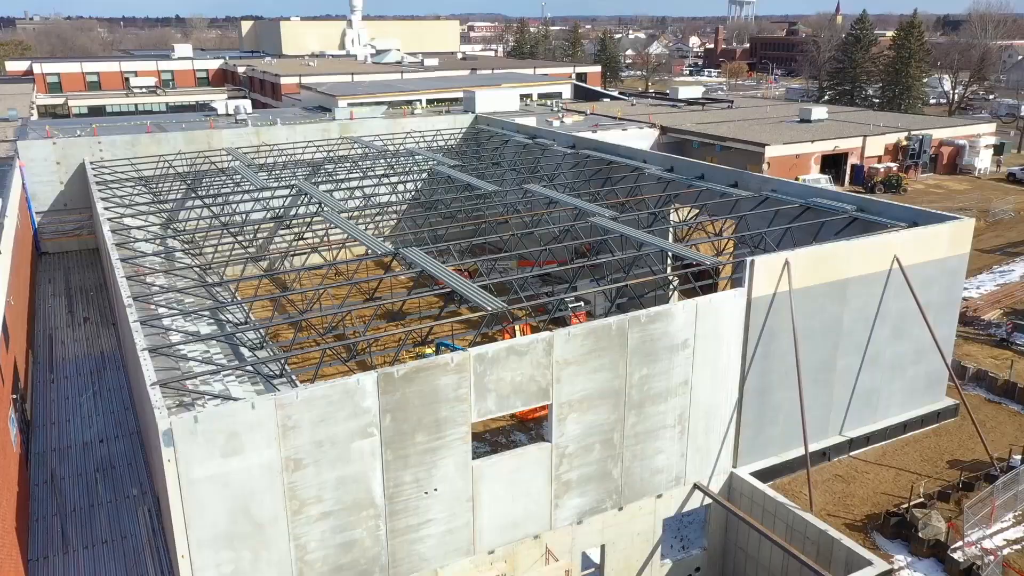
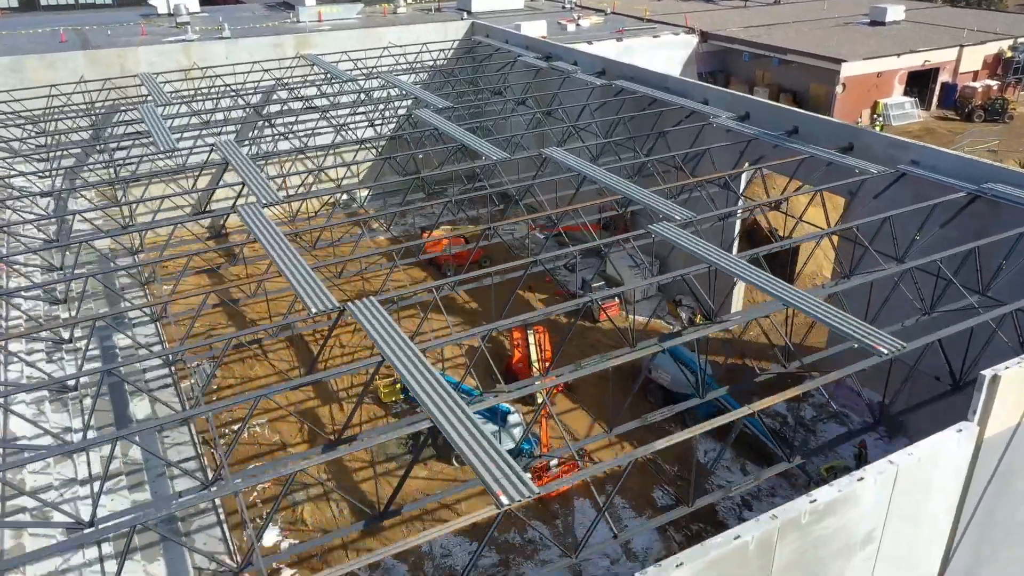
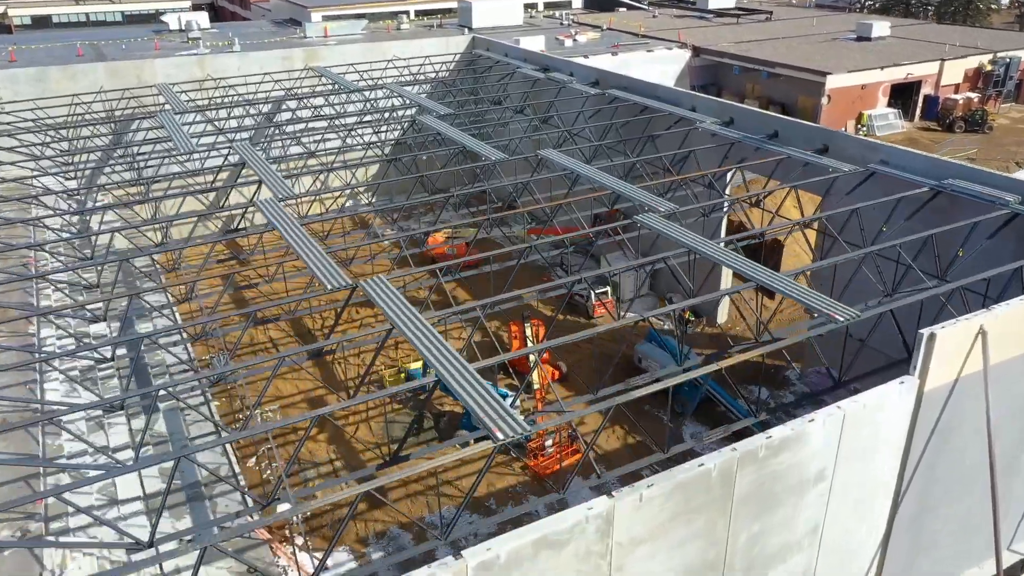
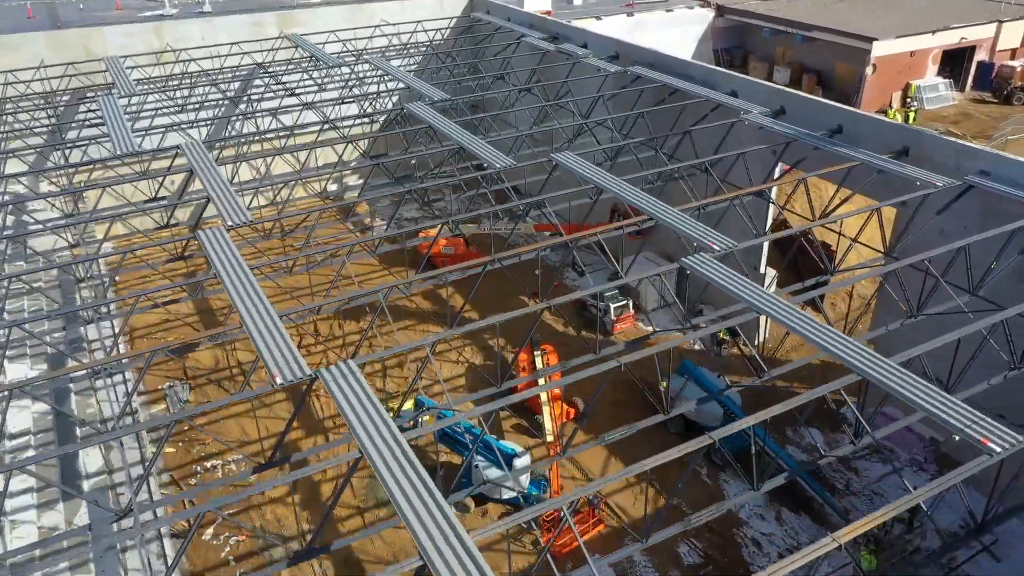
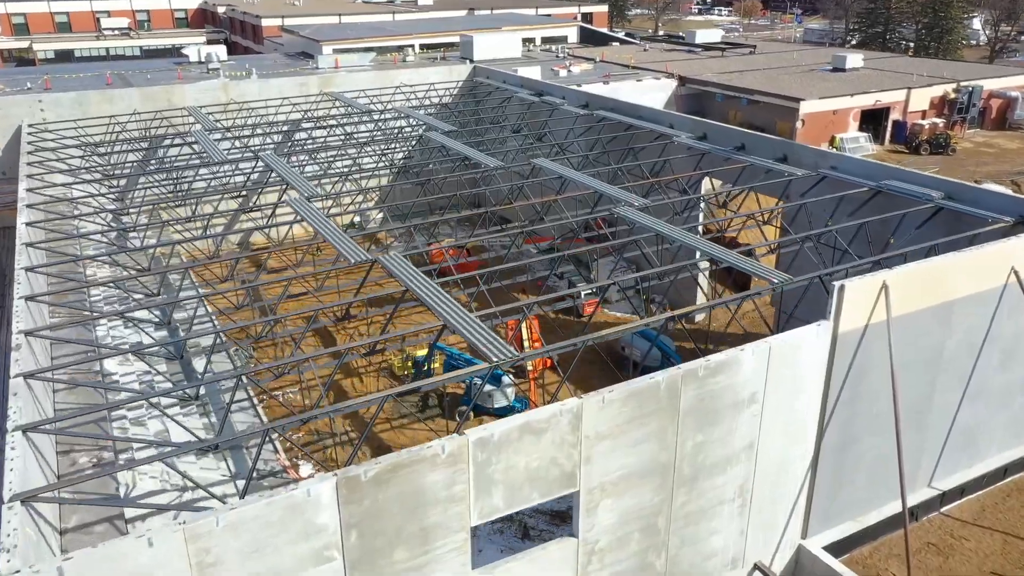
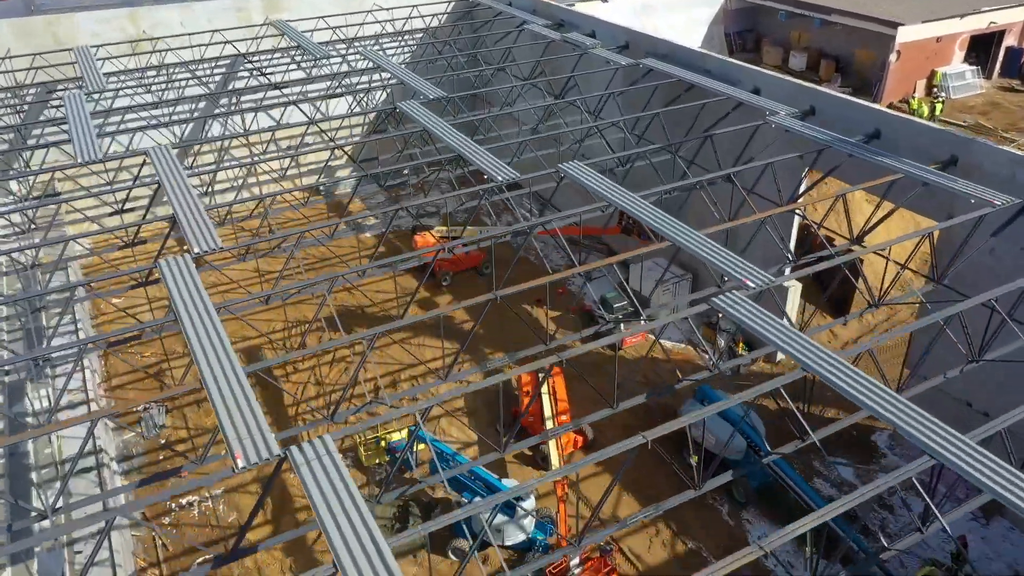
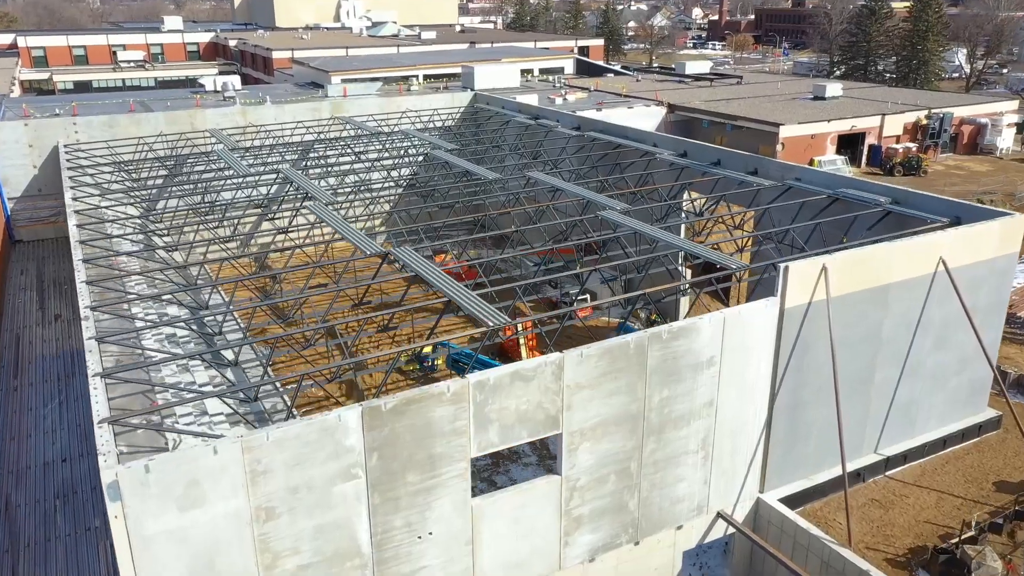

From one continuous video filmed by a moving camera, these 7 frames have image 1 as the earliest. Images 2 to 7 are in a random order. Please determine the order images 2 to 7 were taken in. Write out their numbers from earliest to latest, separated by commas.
7, 5, 3, 2, 4, 6
